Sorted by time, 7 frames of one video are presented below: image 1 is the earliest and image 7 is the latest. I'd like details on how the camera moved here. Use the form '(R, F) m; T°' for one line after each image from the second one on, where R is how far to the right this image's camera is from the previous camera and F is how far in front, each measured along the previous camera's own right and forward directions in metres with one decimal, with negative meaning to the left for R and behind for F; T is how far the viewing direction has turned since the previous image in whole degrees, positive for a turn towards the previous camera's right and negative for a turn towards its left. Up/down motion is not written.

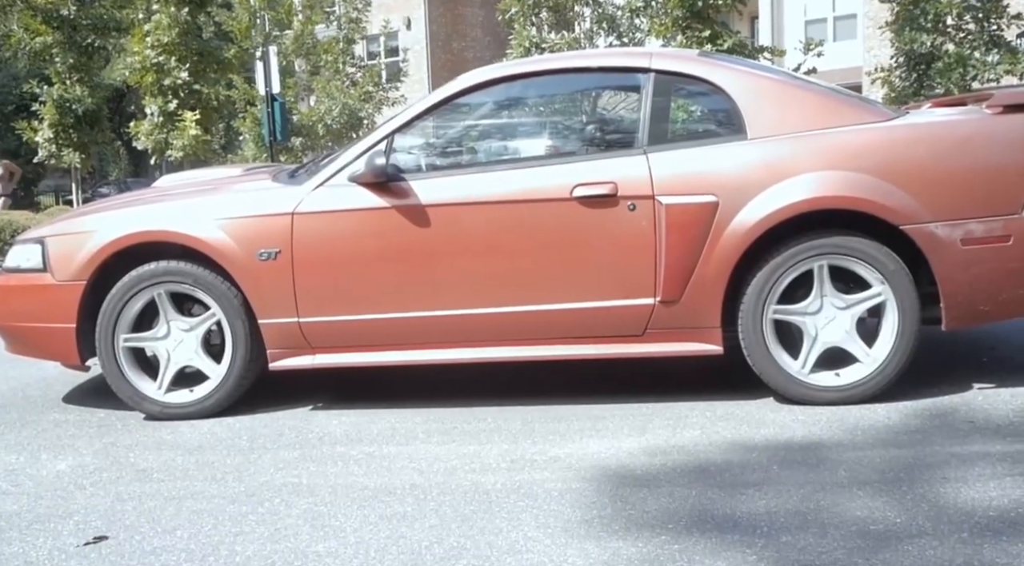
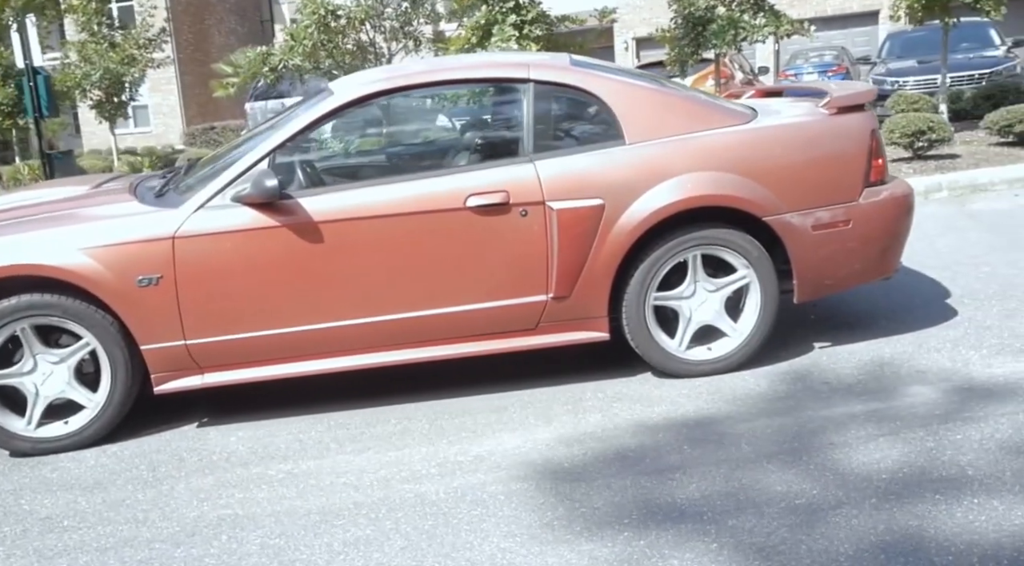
(-0.6, -0.1) m; +14°
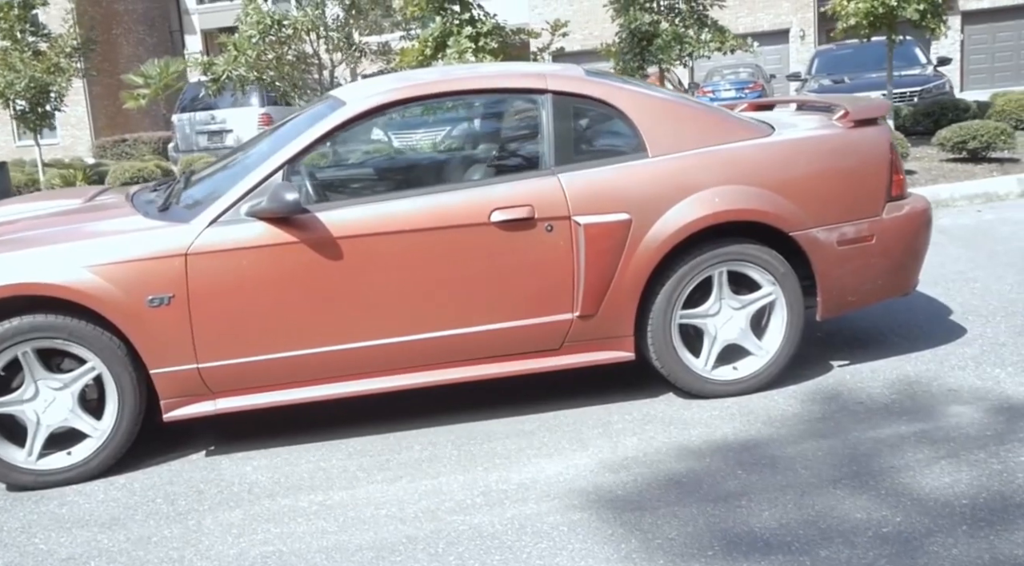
(-0.5, +0.2) m; +5°
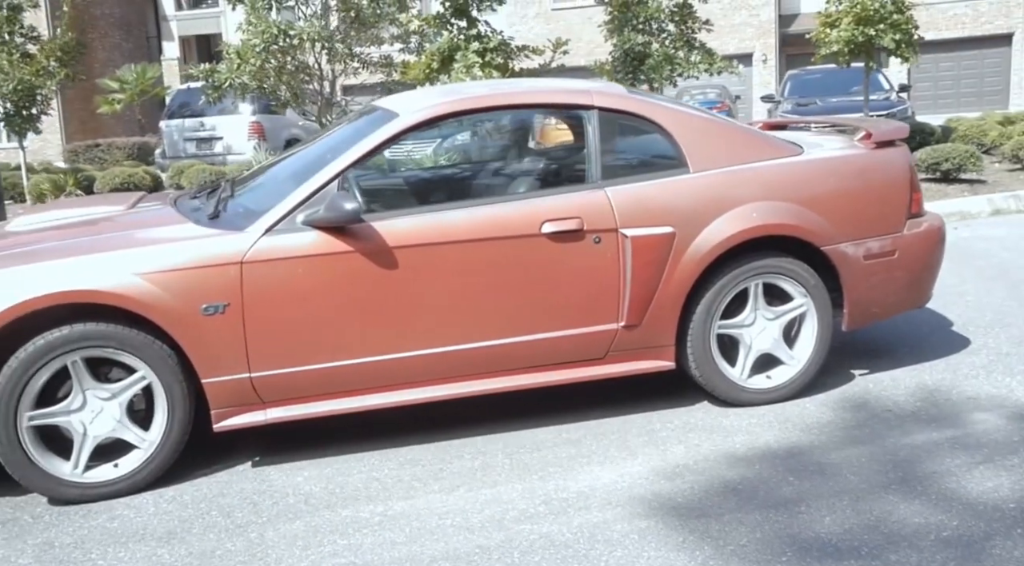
(-0.4, -0.1) m; +3°
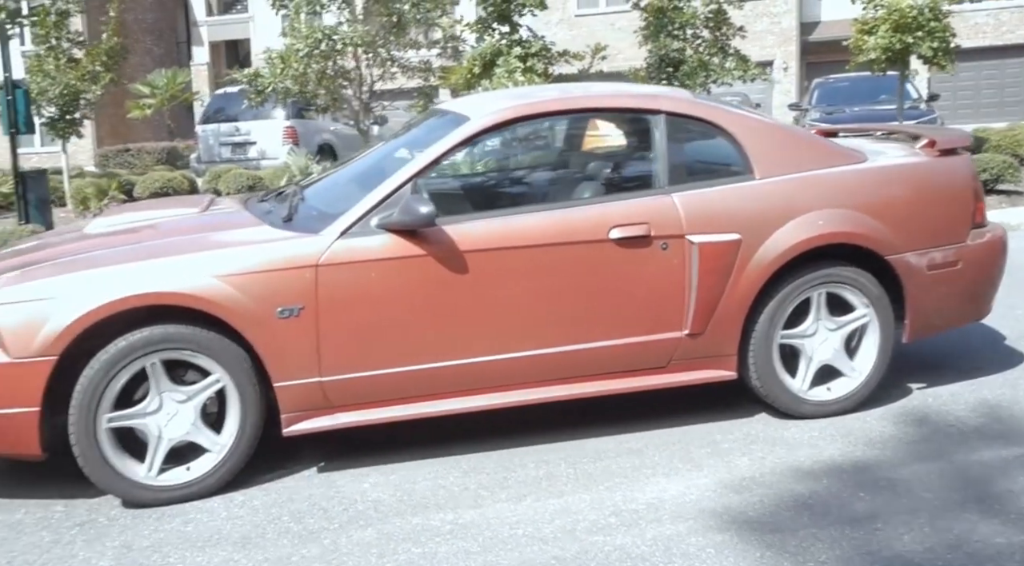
(-0.3, 0.0) m; -1°
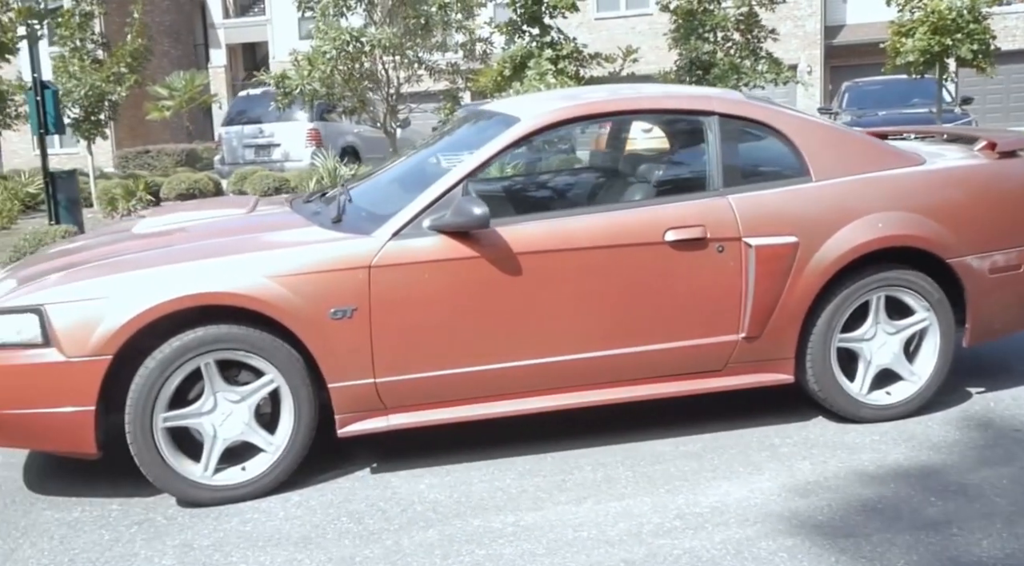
(-0.2, 0.0) m; -1°
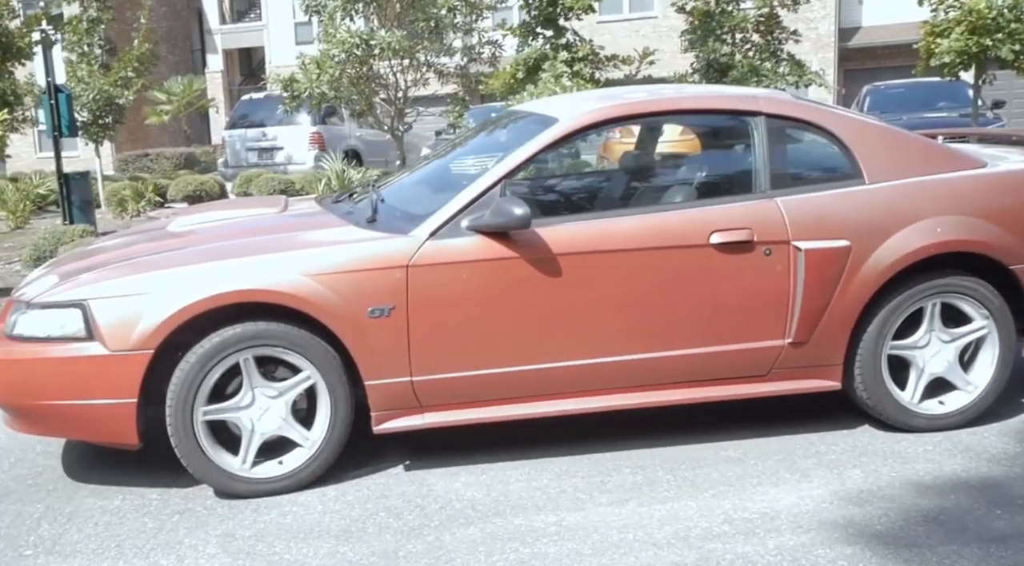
(-0.2, +0.1) m; 0°
